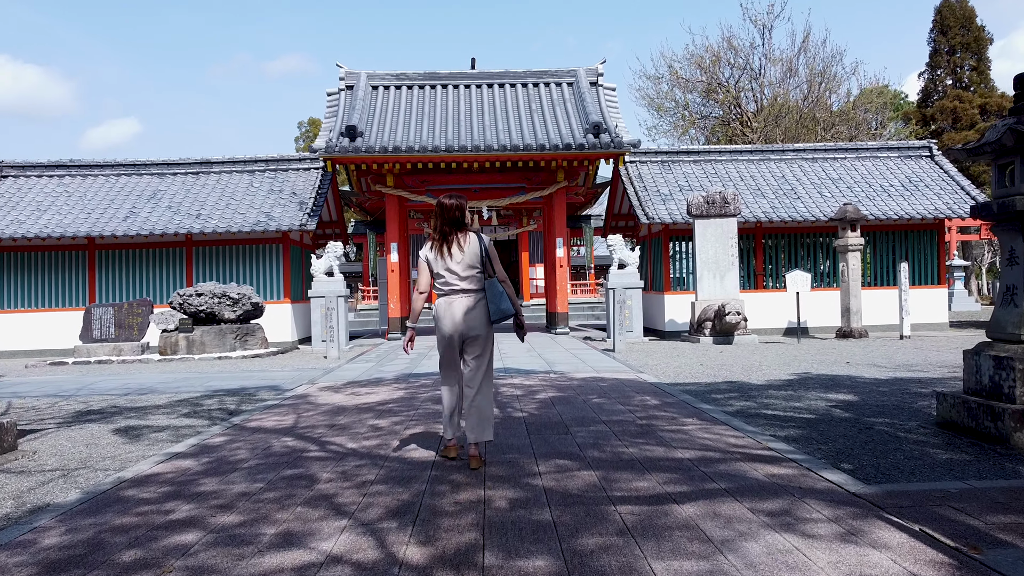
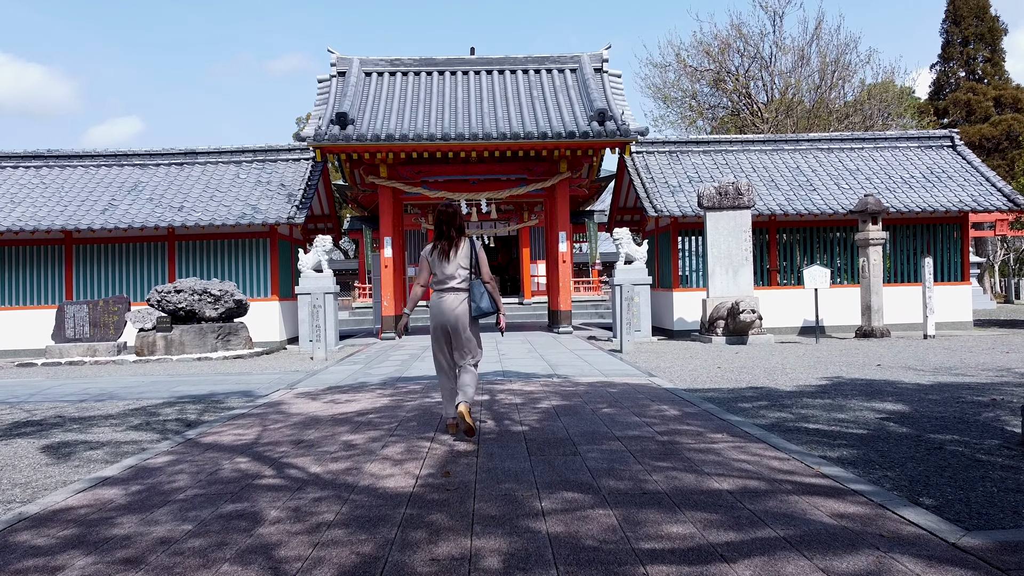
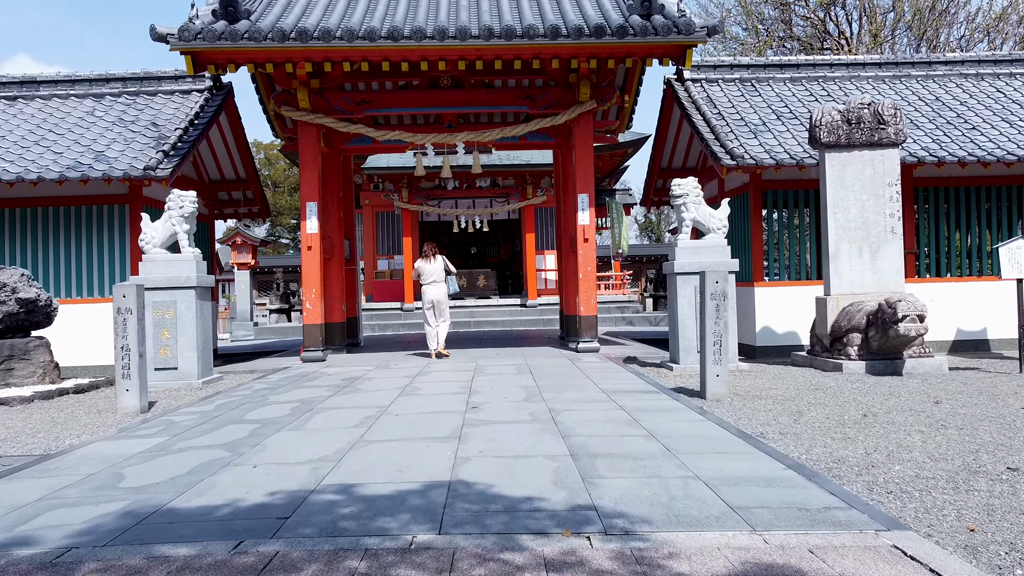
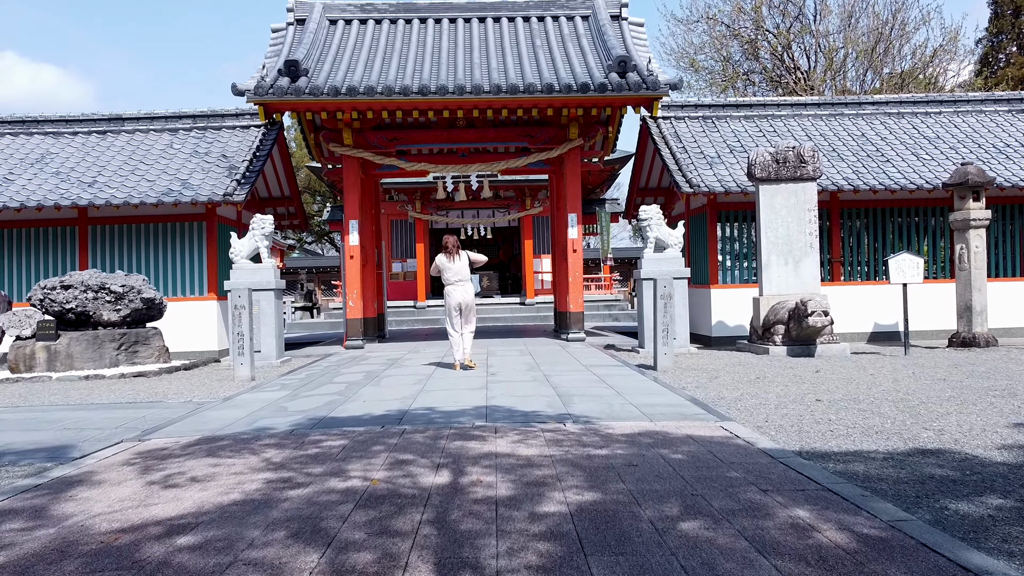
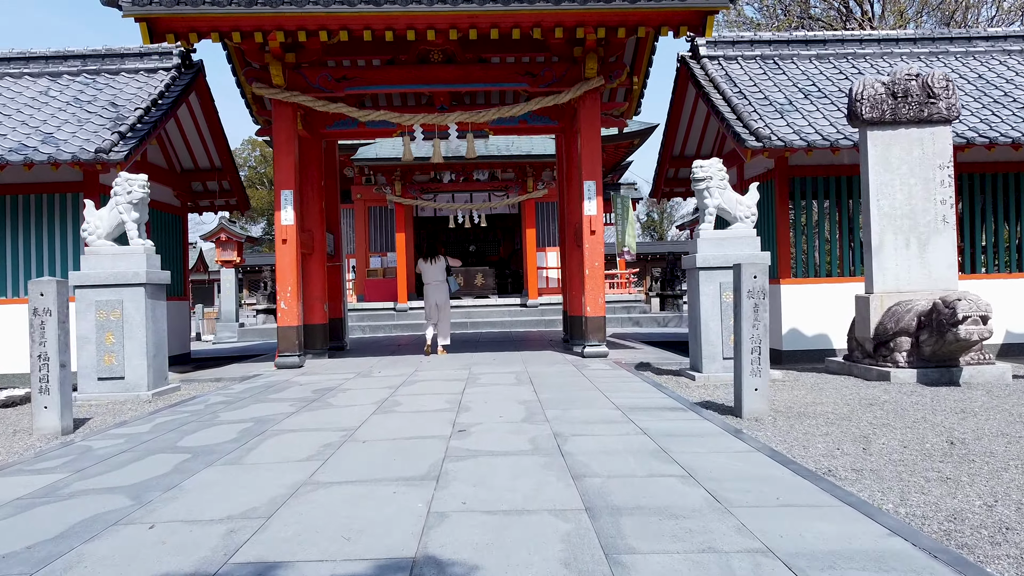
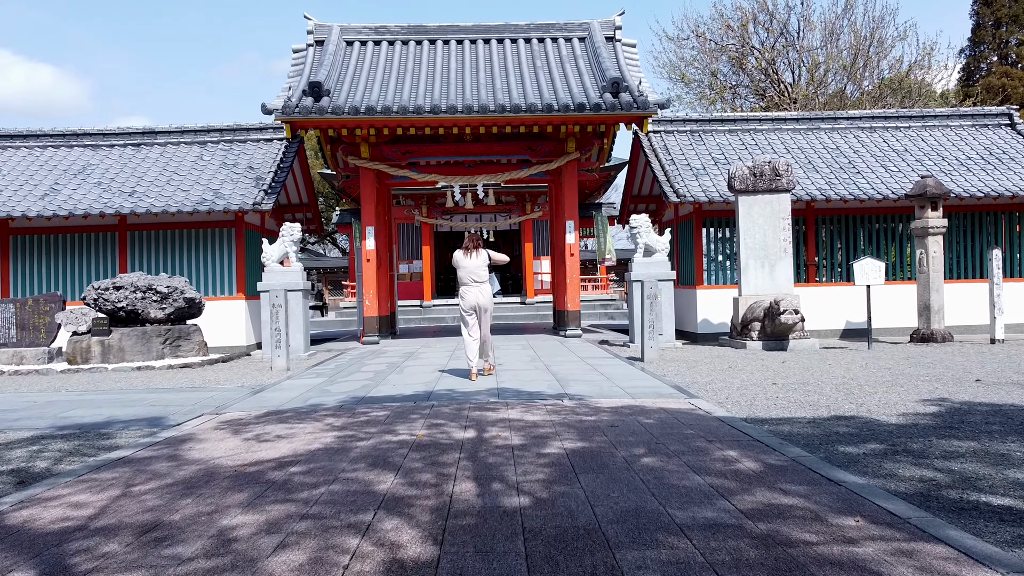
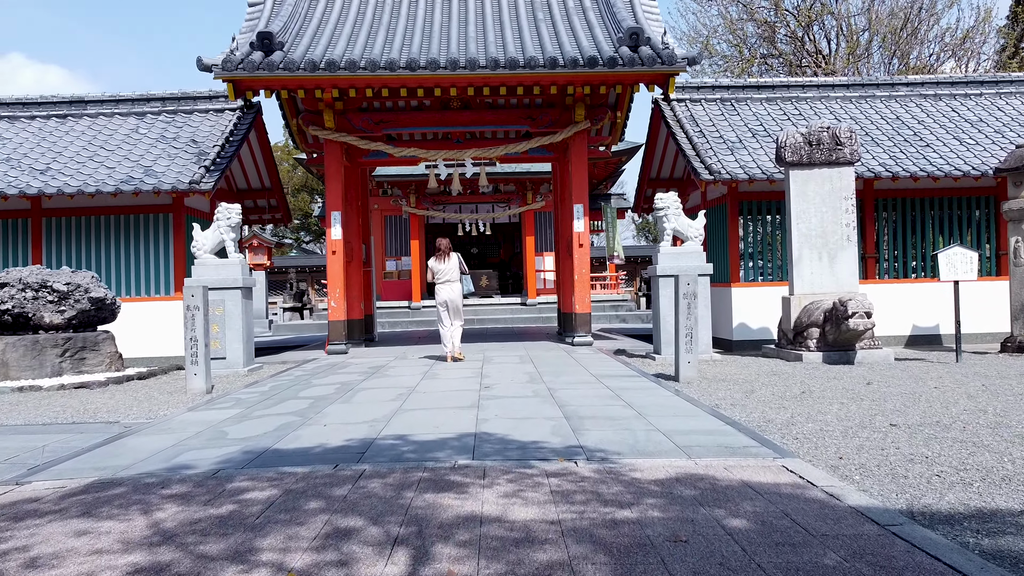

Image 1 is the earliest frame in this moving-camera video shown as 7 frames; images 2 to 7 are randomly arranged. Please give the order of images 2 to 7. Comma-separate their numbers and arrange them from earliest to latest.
2, 6, 4, 7, 3, 5
